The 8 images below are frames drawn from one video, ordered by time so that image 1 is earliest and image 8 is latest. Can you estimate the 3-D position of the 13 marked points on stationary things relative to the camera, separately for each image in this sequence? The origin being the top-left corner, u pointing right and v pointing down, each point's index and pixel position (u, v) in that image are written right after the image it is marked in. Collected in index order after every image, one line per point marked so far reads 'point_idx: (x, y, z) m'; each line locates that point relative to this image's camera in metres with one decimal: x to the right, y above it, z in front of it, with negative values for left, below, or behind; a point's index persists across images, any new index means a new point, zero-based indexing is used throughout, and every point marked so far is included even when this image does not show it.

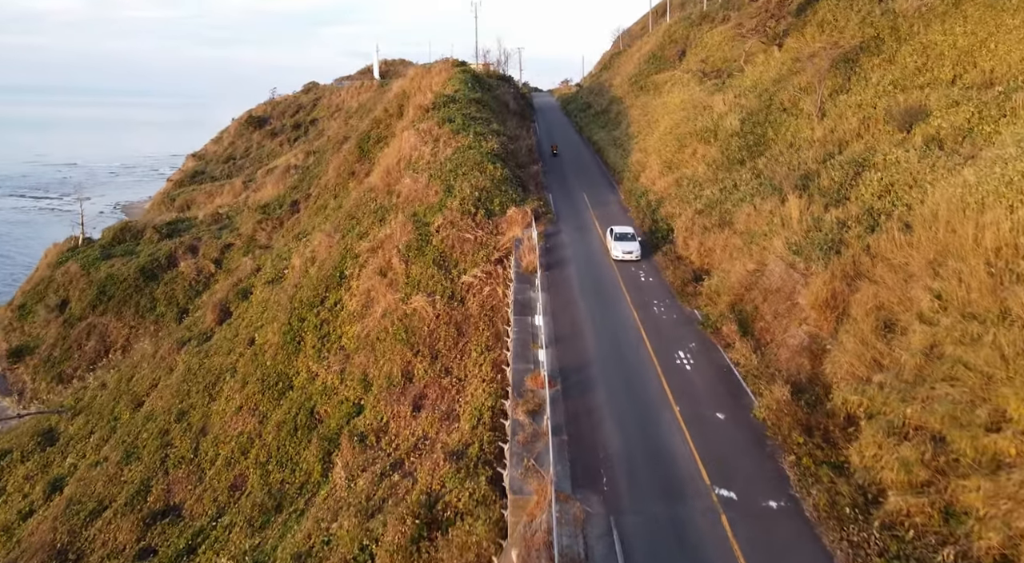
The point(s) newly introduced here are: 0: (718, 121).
0: (+6.0, +4.6, +19.8) m
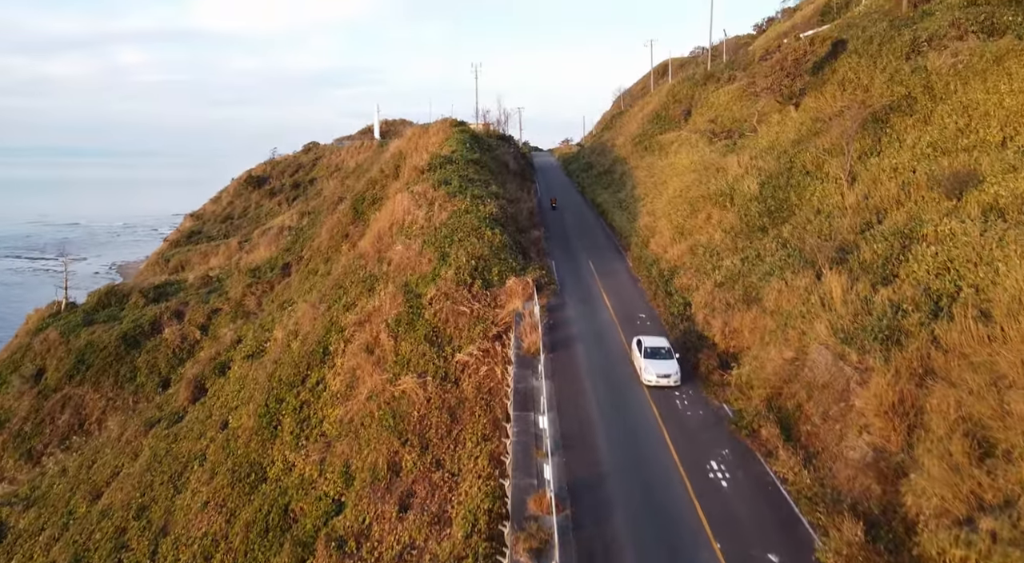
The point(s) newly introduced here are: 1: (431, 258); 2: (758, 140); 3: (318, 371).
0: (+6.0, +2.6, +18.4) m
1: (-2.2, +0.6, +18.9) m
2: (+7.1, +4.1, +19.9) m
3: (-5.1, -2.4, +18.1) m
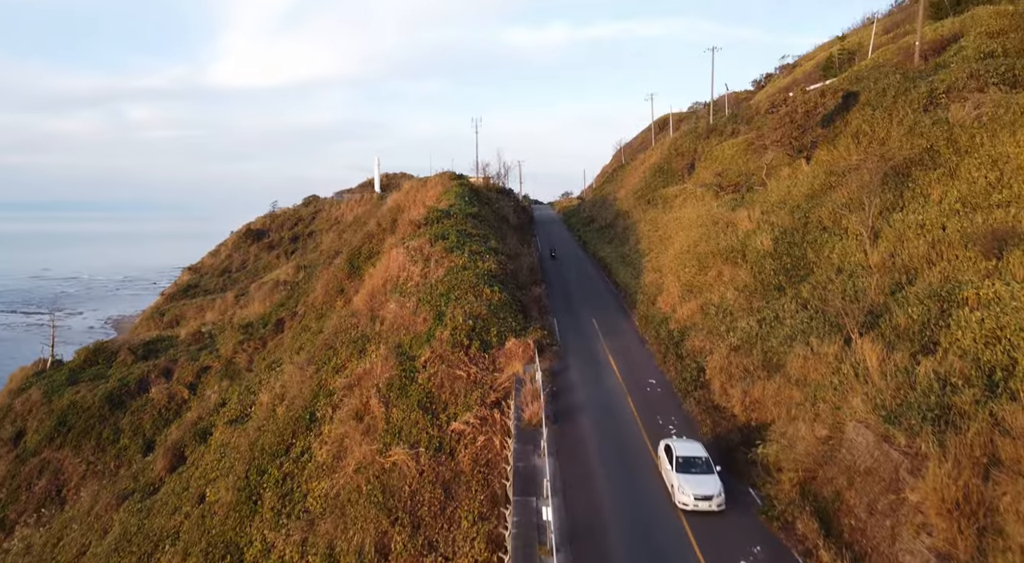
0: (+6.0, +1.1, +17.5) m
1: (-2.2, -0.9, +17.9) m
2: (+7.1, +2.4, +19.1) m
3: (-5.1, -3.9, +16.8) m
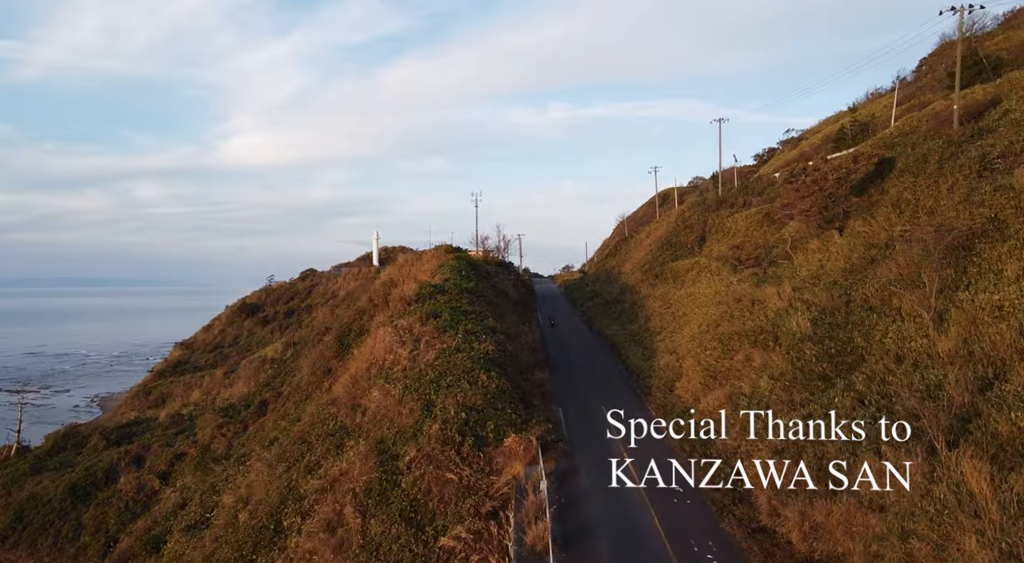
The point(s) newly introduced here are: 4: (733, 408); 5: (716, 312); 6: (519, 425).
0: (+6.0, -0.9, +15.5) m
1: (-2.2, -2.9, +15.6) m
2: (+7.1, +0.3, +17.2) m
3: (-5.1, -5.7, +14.2) m
4: (+4.6, -2.7, +14.5) m
5: (+5.6, -0.9, +19.0) m
6: (+0.2, -3.2, +14.9) m
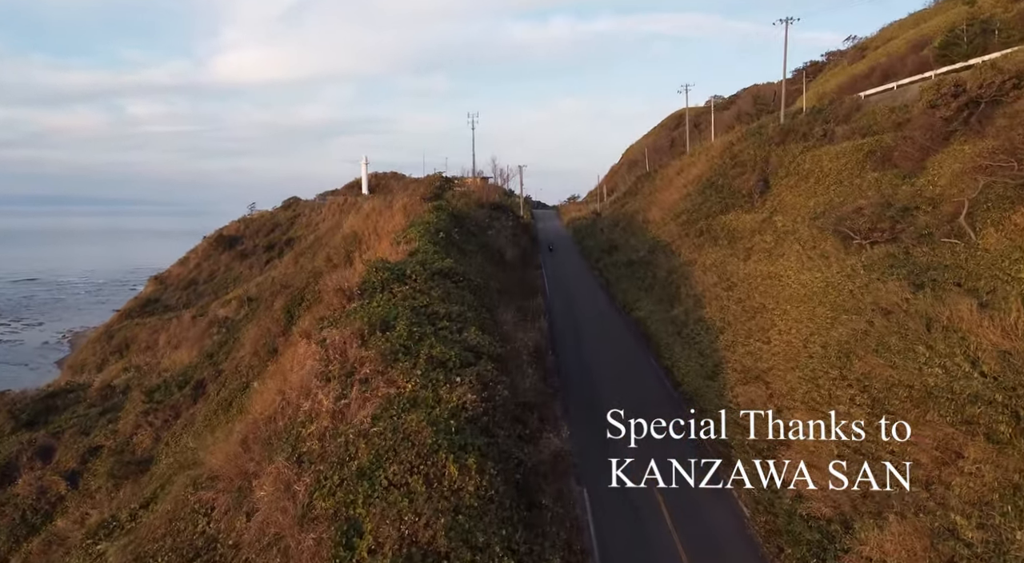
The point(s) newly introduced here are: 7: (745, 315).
0: (+5.9, -1.2, +8.1) m
1: (-2.3, -3.1, +8.4) m
2: (+7.0, +0.2, +9.7) m
3: (-5.2, -6.0, +7.4) m
4: (+4.5, -3.1, +7.3) m
5: (+5.5, -0.8, +11.6) m
6: (+0.1, -3.5, +7.8) m
7: (+5.3, -0.8, +15.7) m
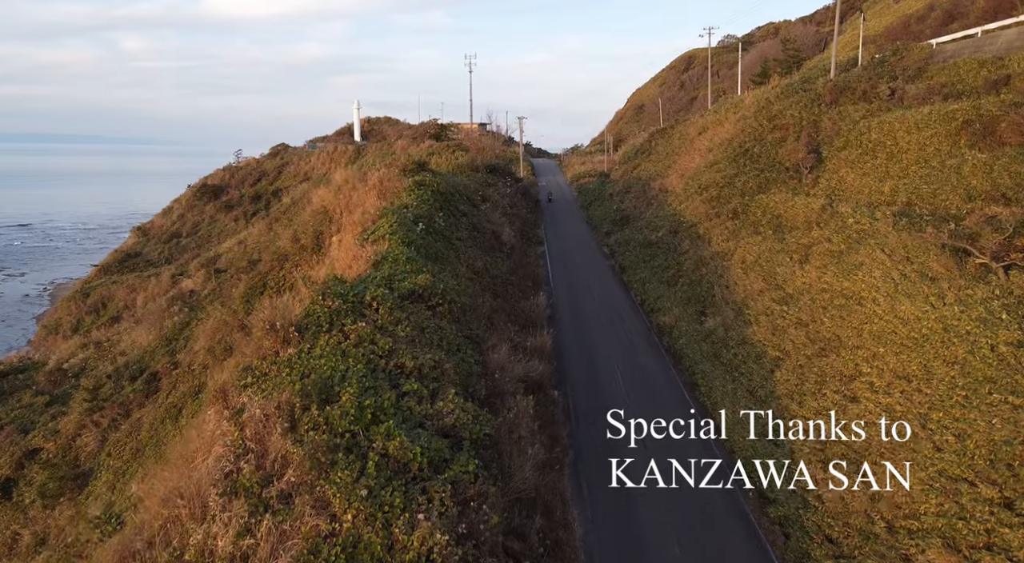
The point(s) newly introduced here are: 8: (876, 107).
0: (+5.8, -2.2, +4.5) m
1: (-2.4, -4.0, +4.9) m
2: (+7.0, -0.7, +5.9) m
3: (-5.3, -7.0, +4.2) m
4: (+4.4, -4.1, +3.8) m
5: (+5.4, -1.5, +7.9) m
6: (0.0, -4.5, +4.4) m
7: (+5.2, -1.1, +12.0) m
8: (+9.6, +4.5, +18.1) m
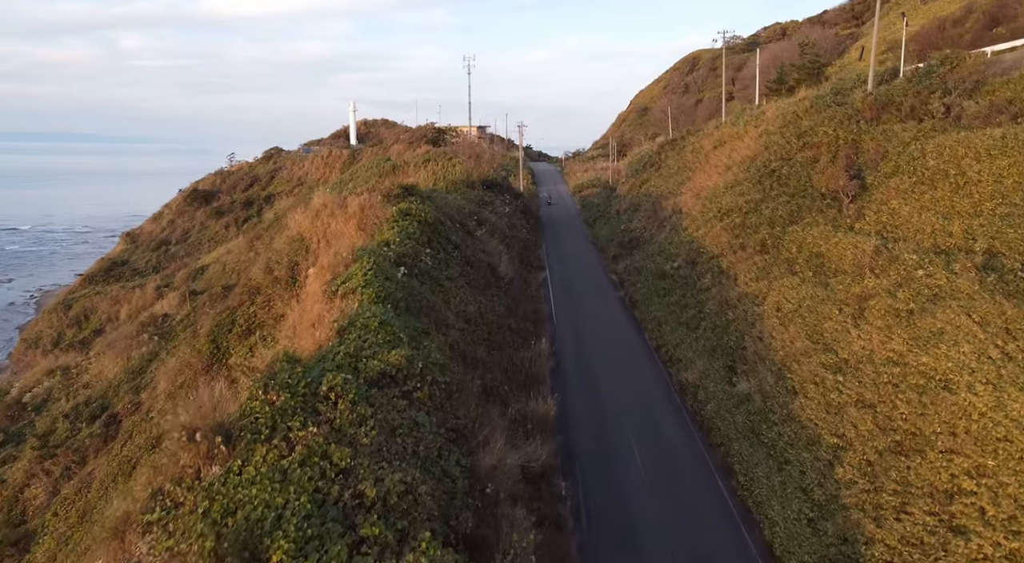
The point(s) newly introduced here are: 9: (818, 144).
0: (+5.8, -3.2, +2.1) m
1: (-2.4, -5.1, +2.5) m
2: (+6.9, -1.7, +3.5) m
3: (-5.3, -8.1, +1.8) m
4: (+4.4, -5.2, +1.4) m
5: (+5.4, -2.5, +5.5) m
6: (0.0, -5.5, +2.0) m
7: (+5.2, -2.2, +9.6) m
8: (+9.6, +3.5, +15.7) m
9: (+8.5, +3.7, +18.9) m
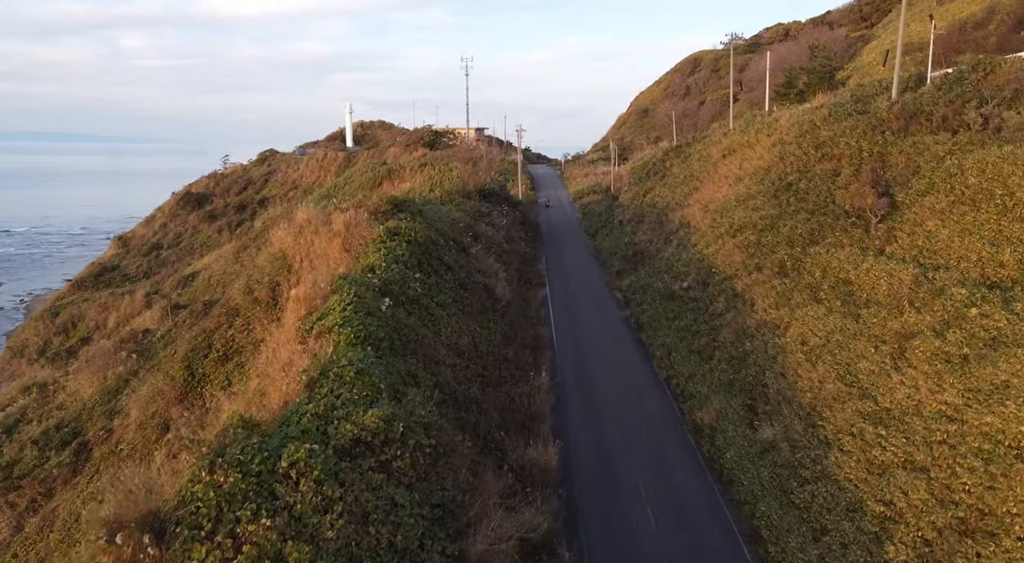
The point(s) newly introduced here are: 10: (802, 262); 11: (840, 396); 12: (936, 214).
0: (+5.7, -3.8, +0.7) m
1: (-2.5, -5.6, +1.1) m
2: (+6.9, -2.3, +2.1) m
3: (-5.4, -8.6, +0.3) m
4: (+4.3, -5.7, 0.0) m
5: (+5.4, -3.1, +4.1) m
6: (-0.1, -6.1, +0.6) m
7: (+5.1, -2.8, +8.2) m
8: (+9.5, +2.9, +14.3) m
9: (+8.4, +3.1, +17.5) m
10: (+6.4, +0.4, +15.0) m
11: (+5.3, -1.9, +10.9) m
12: (+8.1, +1.1, +12.8) m
